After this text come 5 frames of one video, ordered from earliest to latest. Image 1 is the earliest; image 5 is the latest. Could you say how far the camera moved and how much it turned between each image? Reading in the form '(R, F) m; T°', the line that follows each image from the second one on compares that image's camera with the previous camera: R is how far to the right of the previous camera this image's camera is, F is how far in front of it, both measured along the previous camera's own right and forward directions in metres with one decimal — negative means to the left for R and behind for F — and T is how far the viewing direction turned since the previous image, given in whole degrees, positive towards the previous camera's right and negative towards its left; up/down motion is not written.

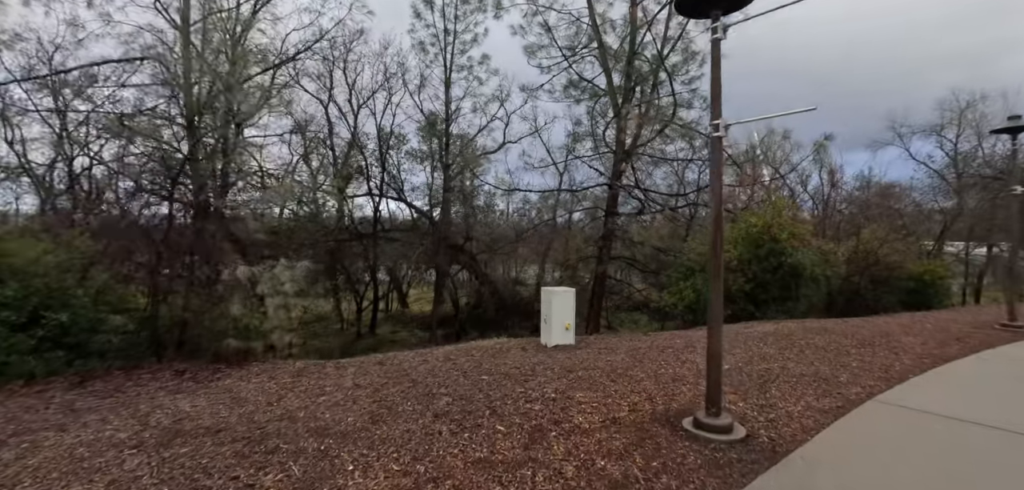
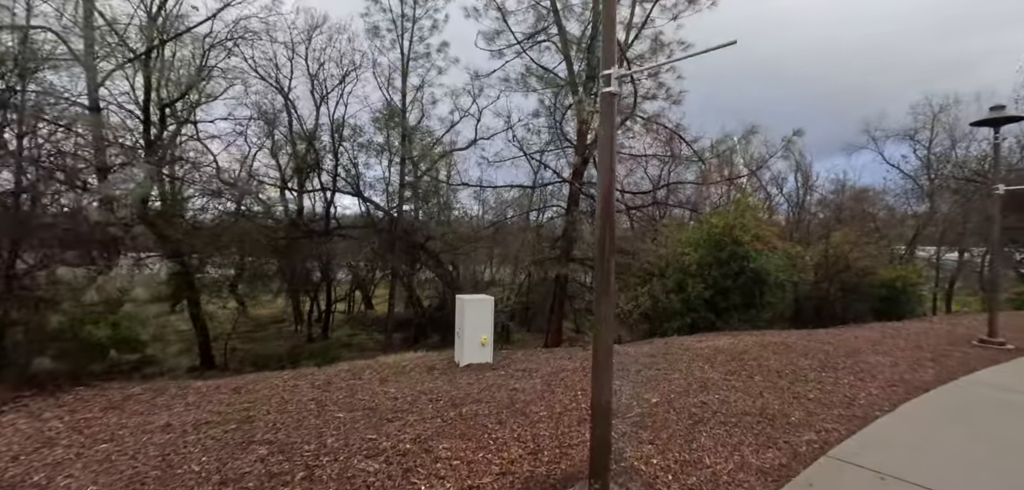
(+0.8, +1.0) m; +2°
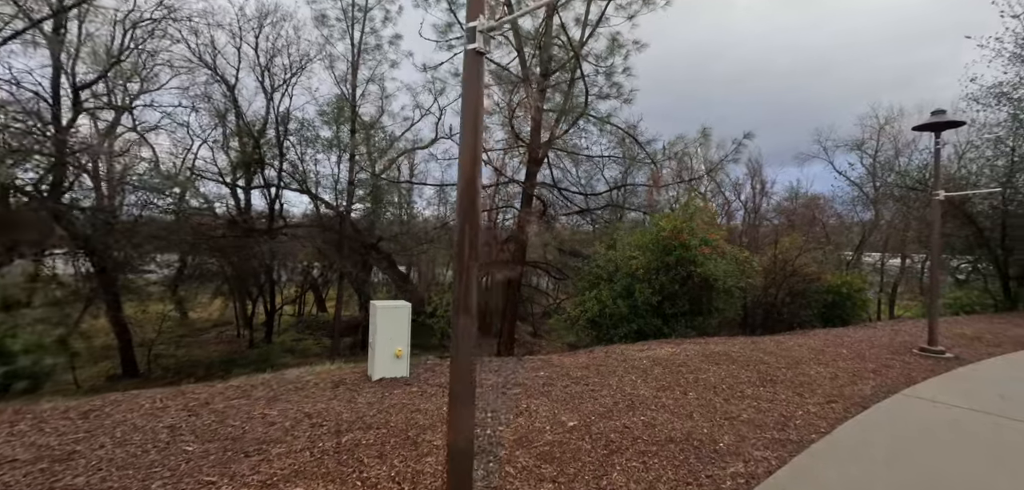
(+0.4, +0.5) m; +4°
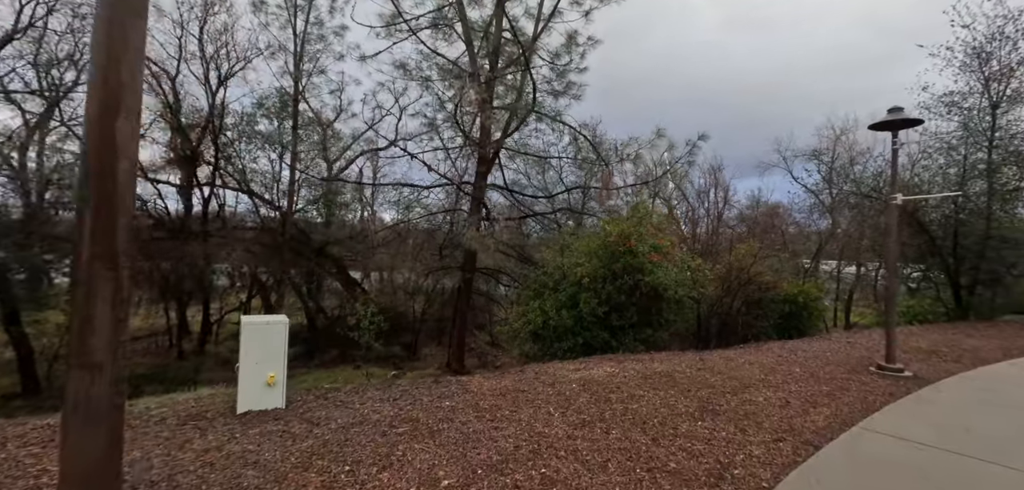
(+0.6, +0.8) m; +3°
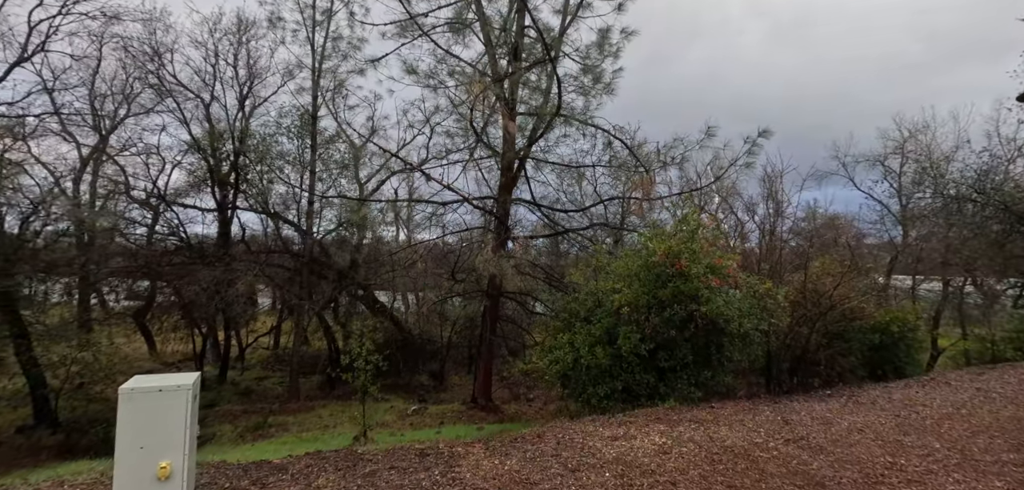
(+0.2, +1.5) m; -4°
